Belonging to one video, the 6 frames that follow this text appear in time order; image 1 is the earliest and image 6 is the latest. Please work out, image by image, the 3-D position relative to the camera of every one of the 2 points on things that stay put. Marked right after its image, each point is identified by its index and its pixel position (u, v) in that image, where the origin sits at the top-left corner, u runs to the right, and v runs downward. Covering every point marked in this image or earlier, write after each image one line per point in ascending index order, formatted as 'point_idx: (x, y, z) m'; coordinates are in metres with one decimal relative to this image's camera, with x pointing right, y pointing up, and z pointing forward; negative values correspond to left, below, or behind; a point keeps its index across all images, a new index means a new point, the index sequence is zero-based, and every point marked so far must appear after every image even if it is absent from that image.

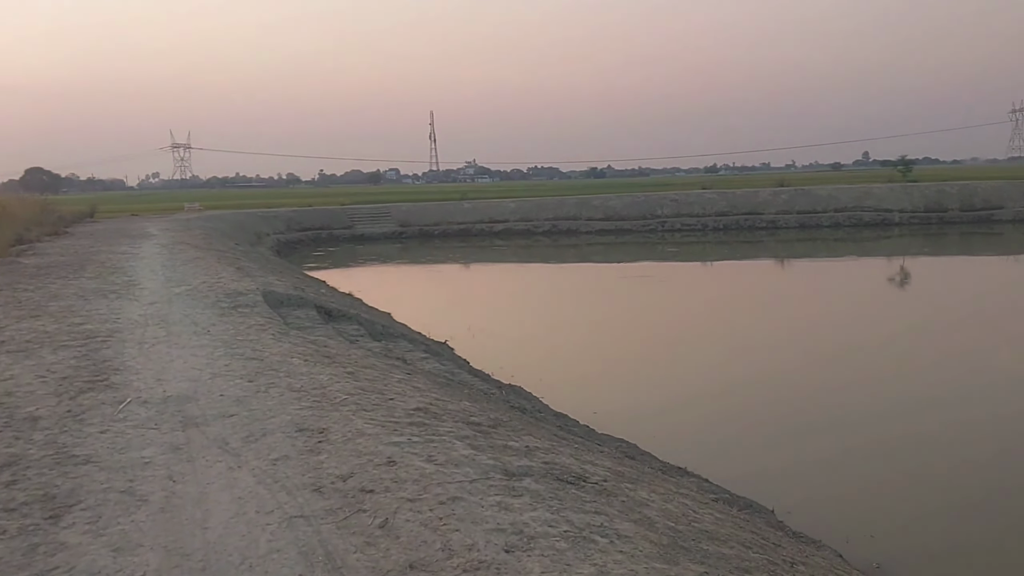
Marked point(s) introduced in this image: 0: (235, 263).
0: (-5.3, +0.5, +17.2) m
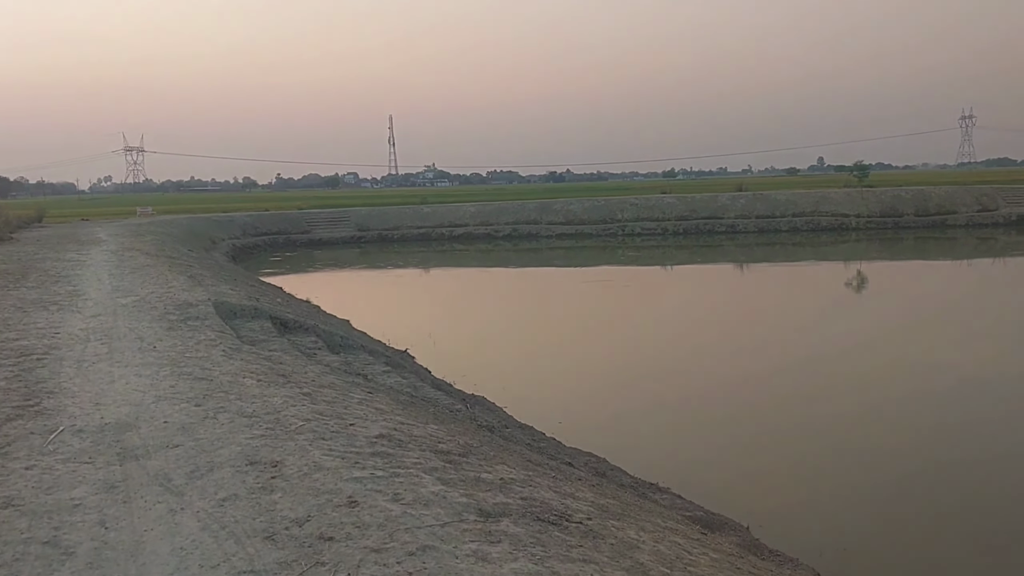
0: (-5.9, +0.3, +16.6) m
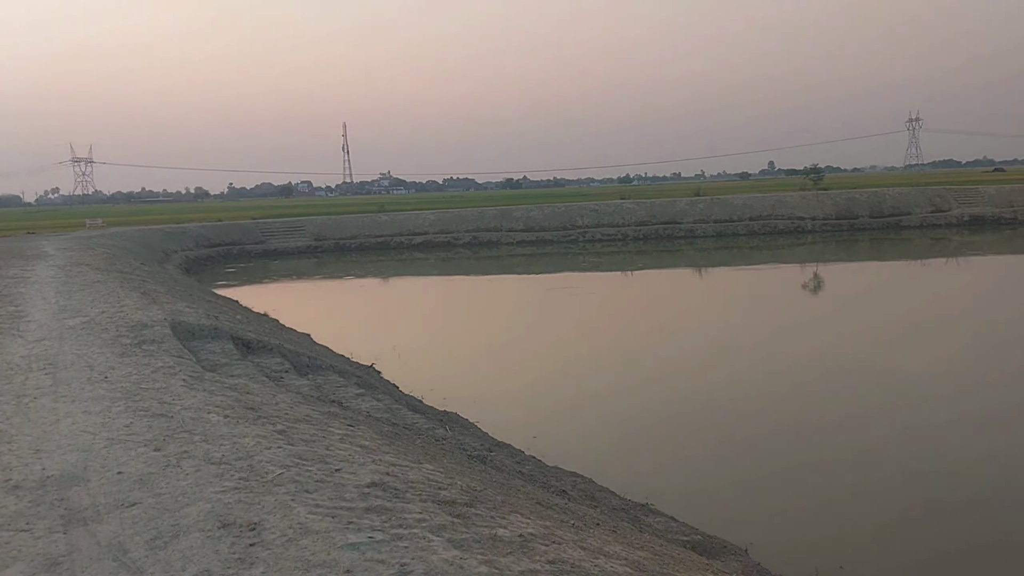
0: (-6.4, 0.0, +15.7) m
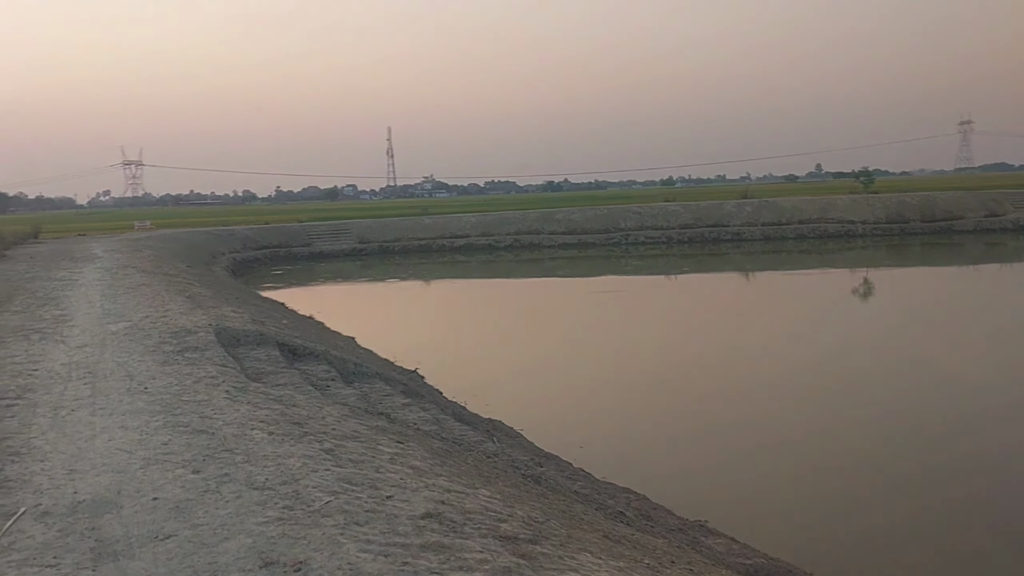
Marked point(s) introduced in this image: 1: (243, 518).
0: (-5.6, 0.0, +15.6) m
1: (-1.1, -0.9, +3.7) m
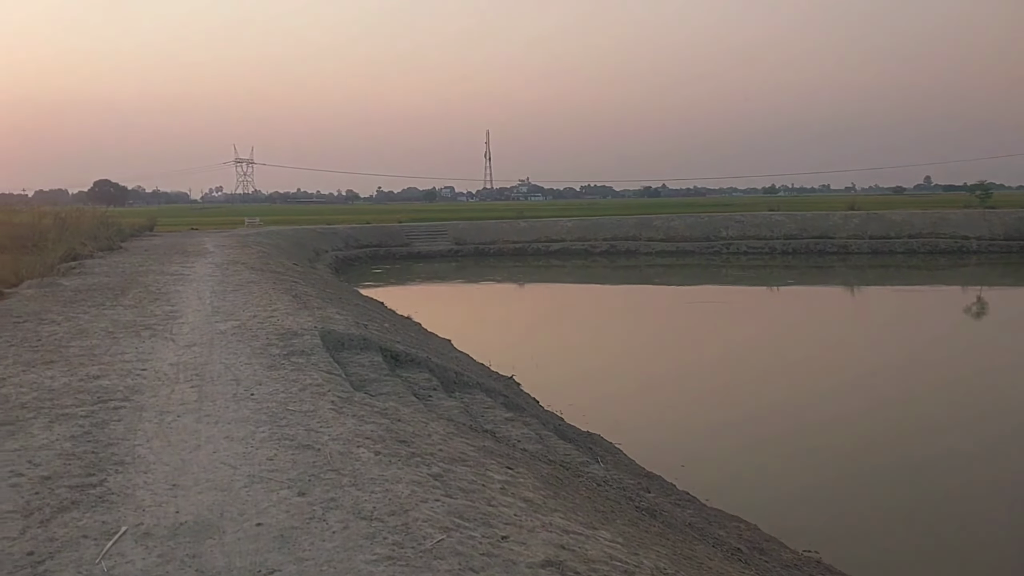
0: (-3.8, 0.0, +15.7) m
1: (-0.6, -1.0, +3.5) m
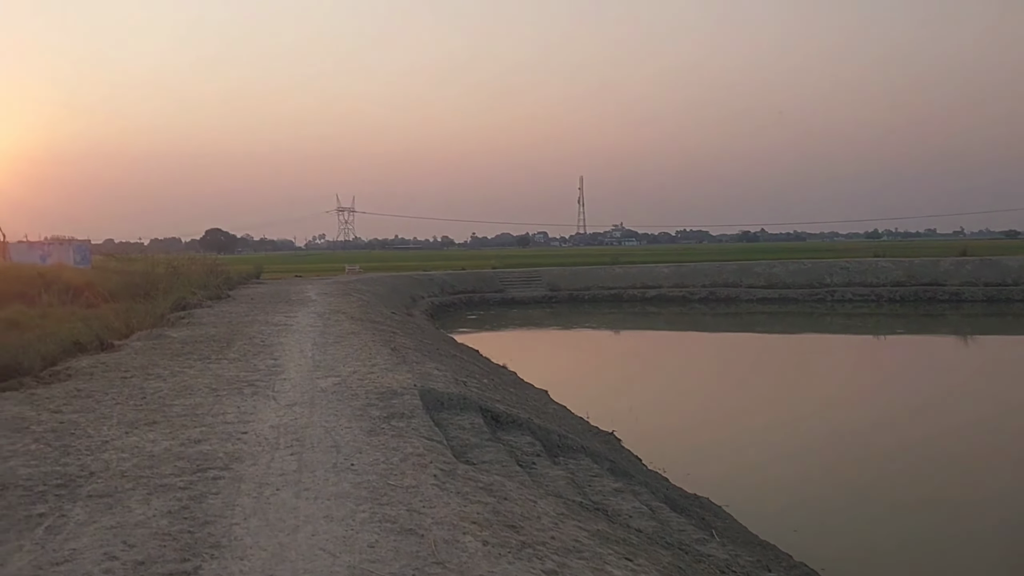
0: (-2.1, -0.9, +15.6) m
1: (-0.2, -1.3, +3.1) m
